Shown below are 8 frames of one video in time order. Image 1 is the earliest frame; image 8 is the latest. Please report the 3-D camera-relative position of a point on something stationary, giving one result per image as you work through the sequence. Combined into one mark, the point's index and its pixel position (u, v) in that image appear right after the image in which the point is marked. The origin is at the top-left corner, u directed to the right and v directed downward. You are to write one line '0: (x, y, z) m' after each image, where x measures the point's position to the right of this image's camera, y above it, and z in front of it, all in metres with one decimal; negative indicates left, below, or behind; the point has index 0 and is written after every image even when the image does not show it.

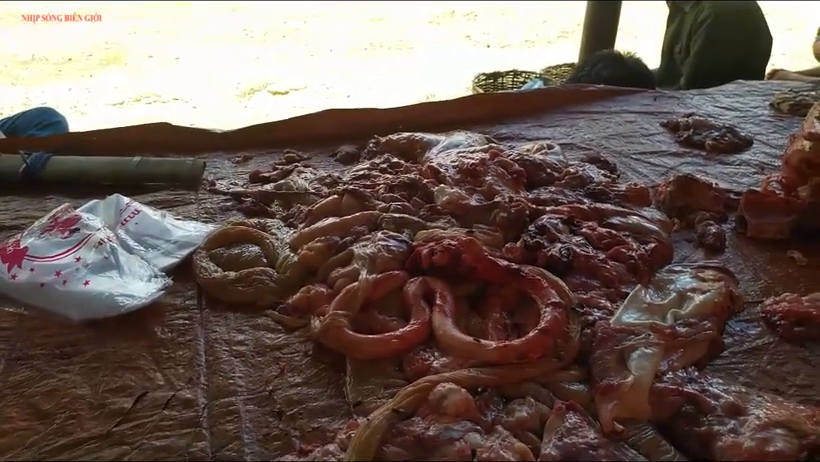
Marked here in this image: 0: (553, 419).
0: (+0.5, -0.6, +2.0) m
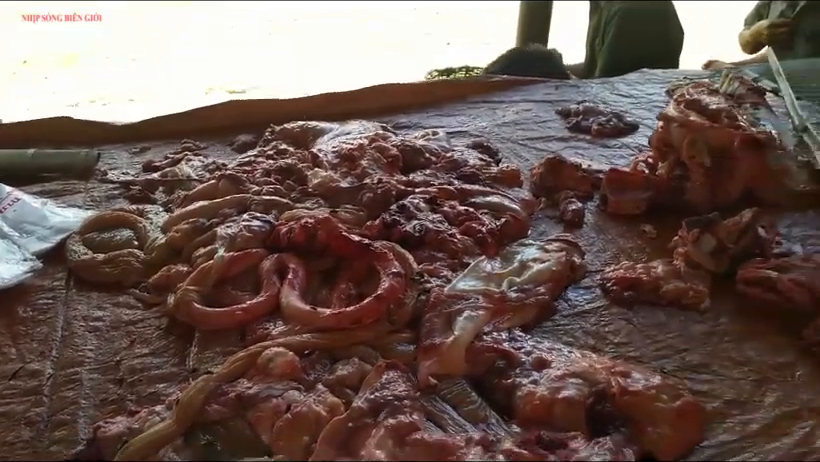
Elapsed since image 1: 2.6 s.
0: (-0.1, -0.5, +2.2) m
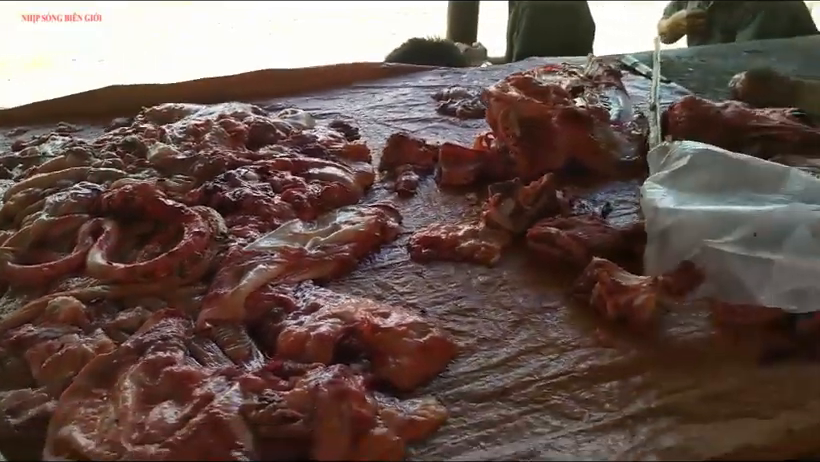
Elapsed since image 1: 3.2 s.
0: (-1.0, -0.3, +2.4) m
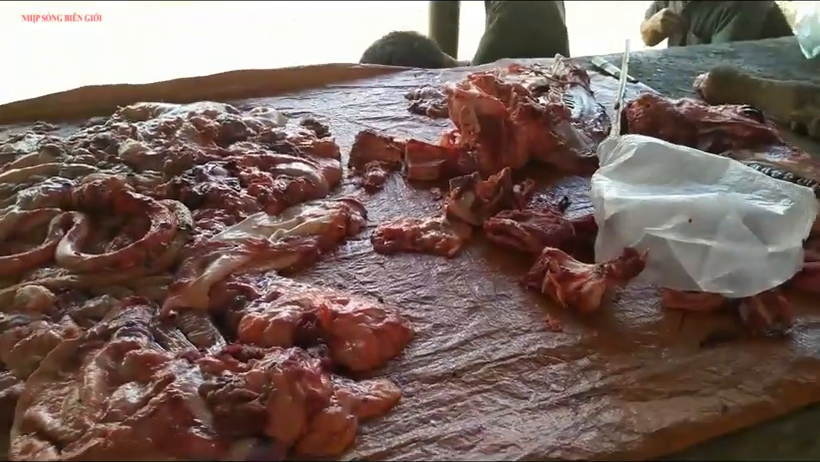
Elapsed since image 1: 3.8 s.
0: (-1.2, -0.3, +2.5) m
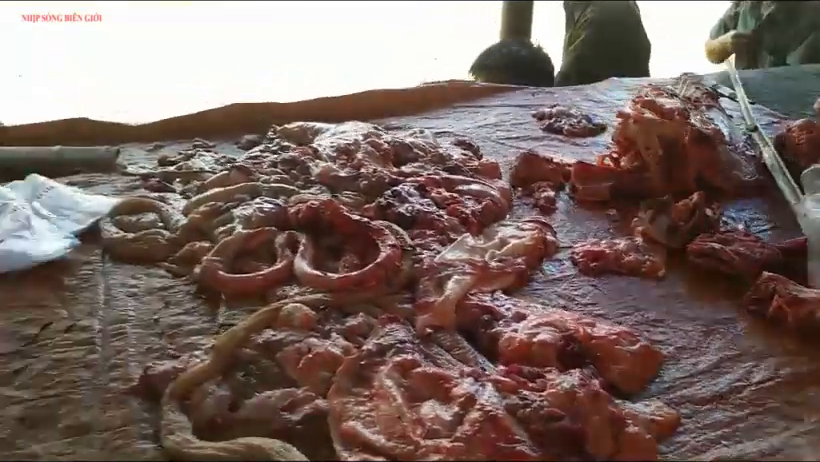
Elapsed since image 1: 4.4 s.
0: (-0.1, -0.4, +2.6) m
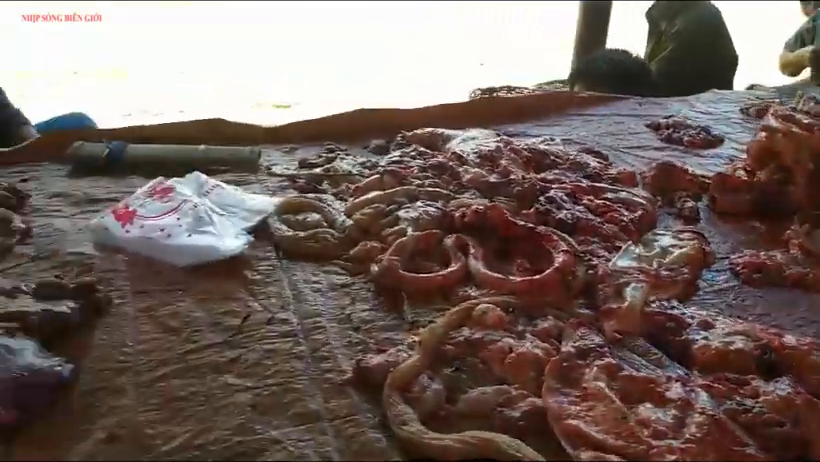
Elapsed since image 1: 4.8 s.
0: (+0.7, -0.4, +2.7) m
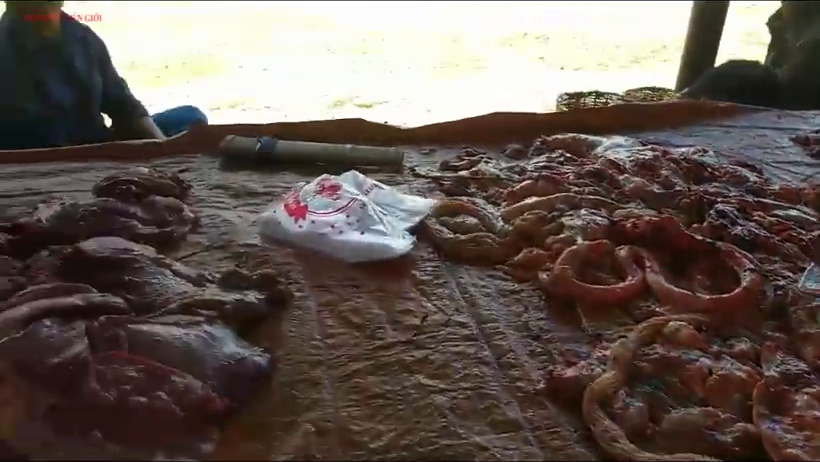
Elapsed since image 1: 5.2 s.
0: (+1.4, -0.5, +2.6) m
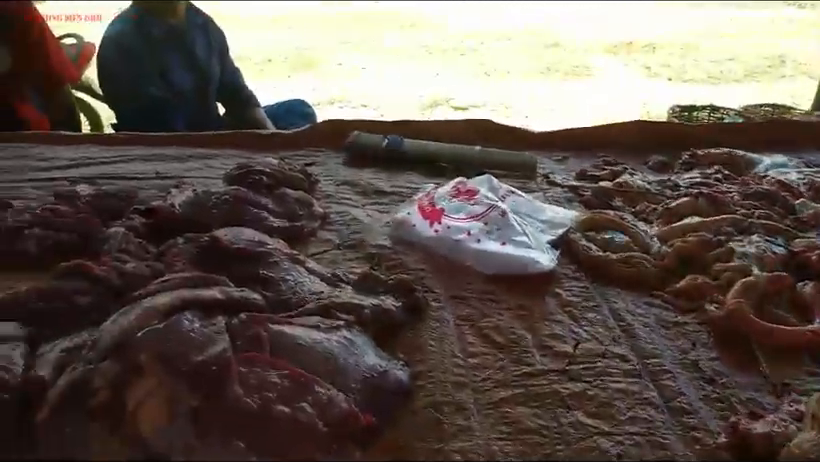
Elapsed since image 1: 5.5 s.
0: (+2.0, -0.6, +2.1) m
